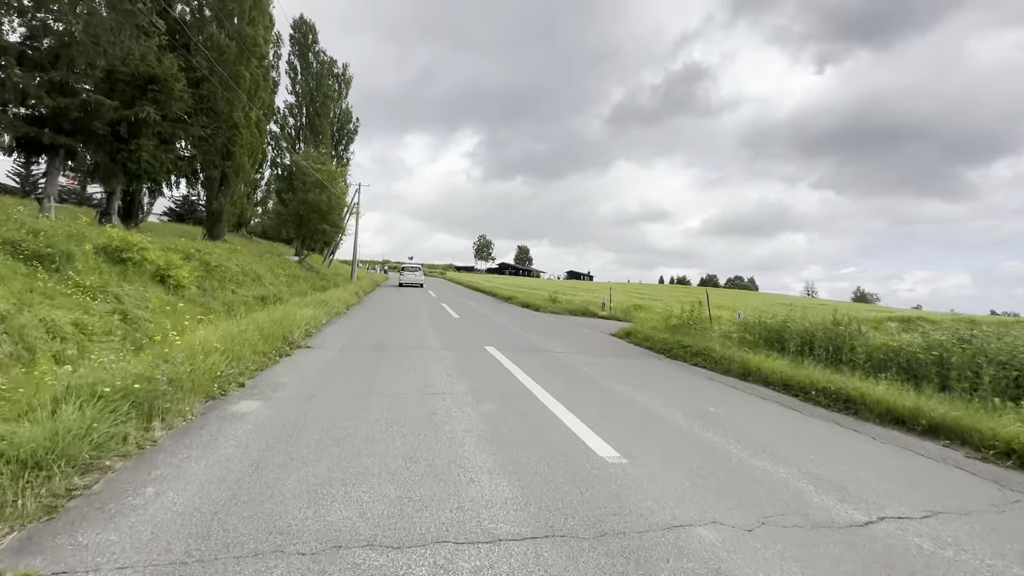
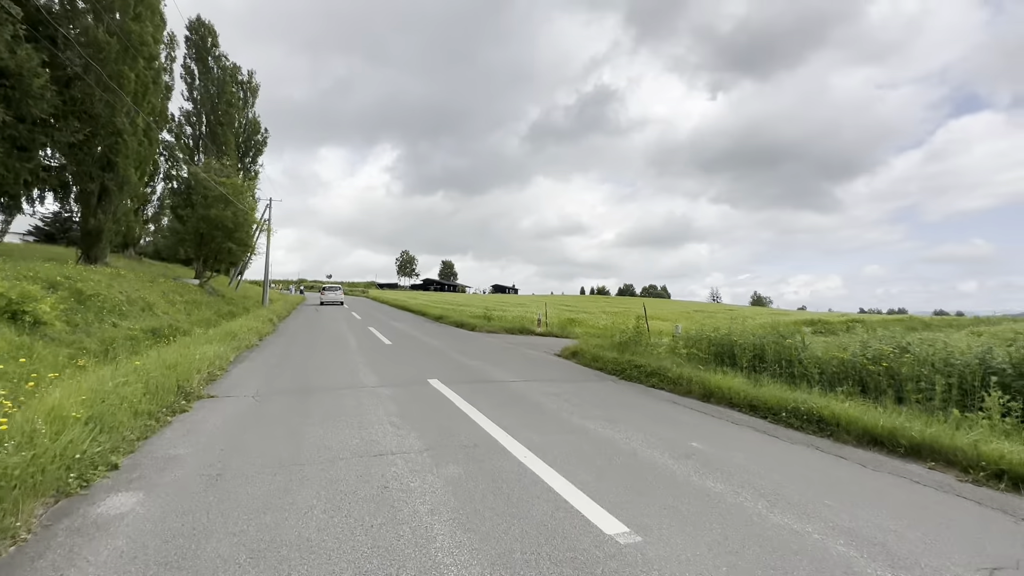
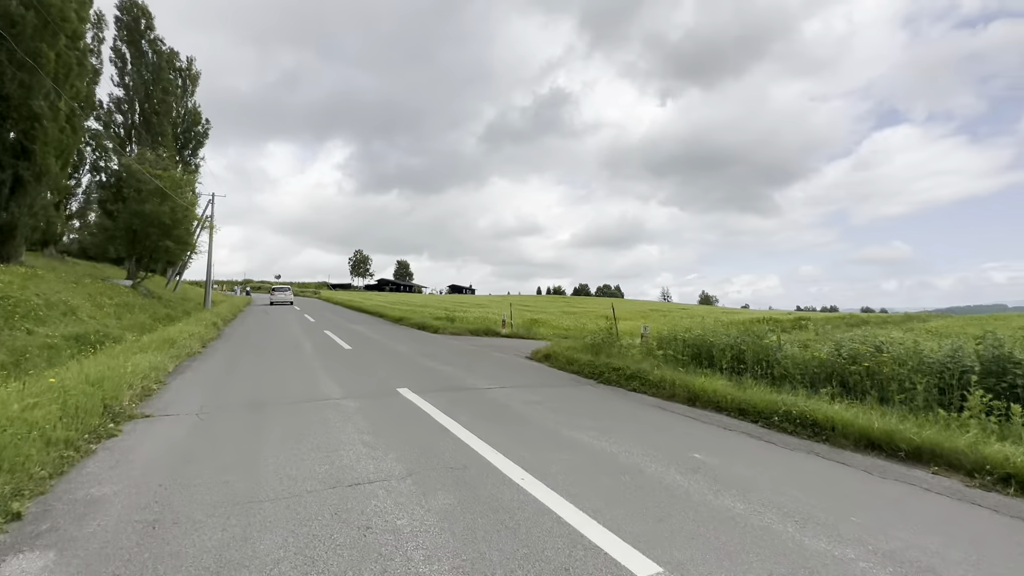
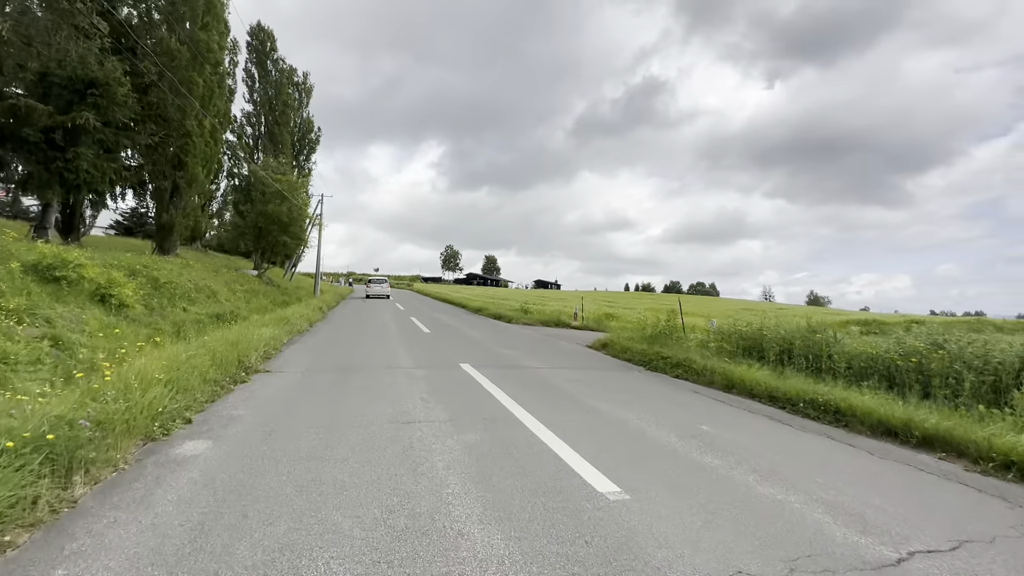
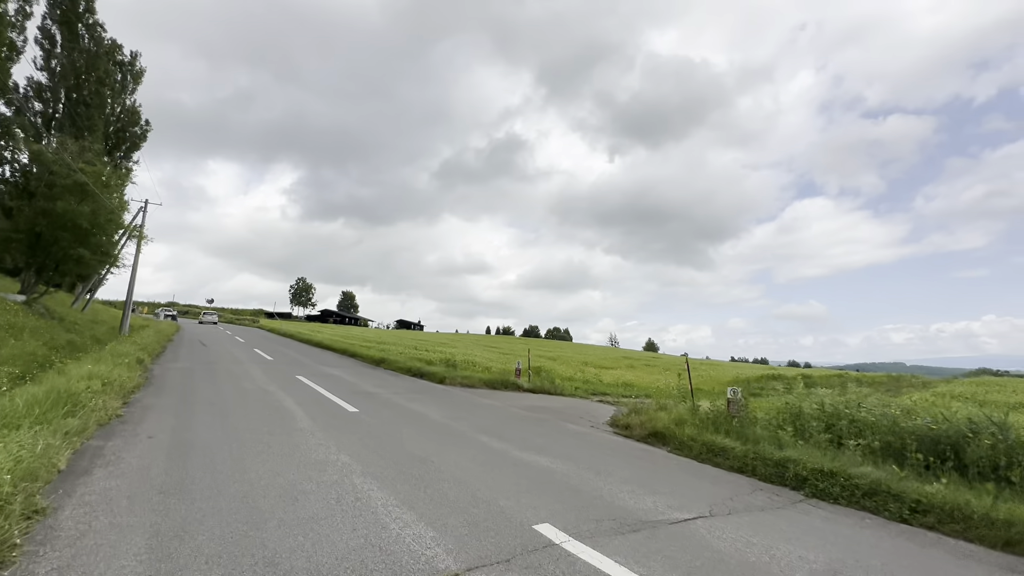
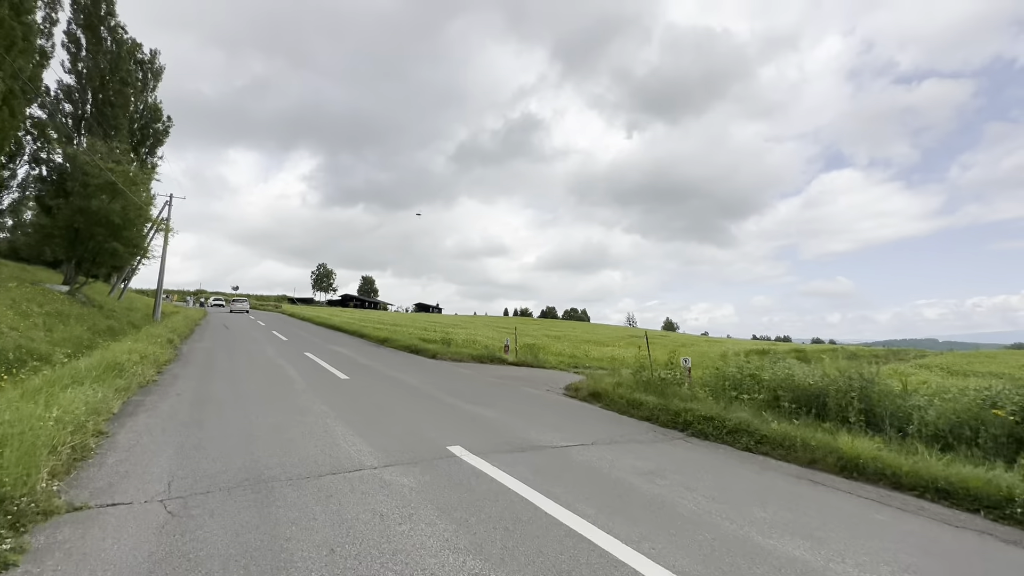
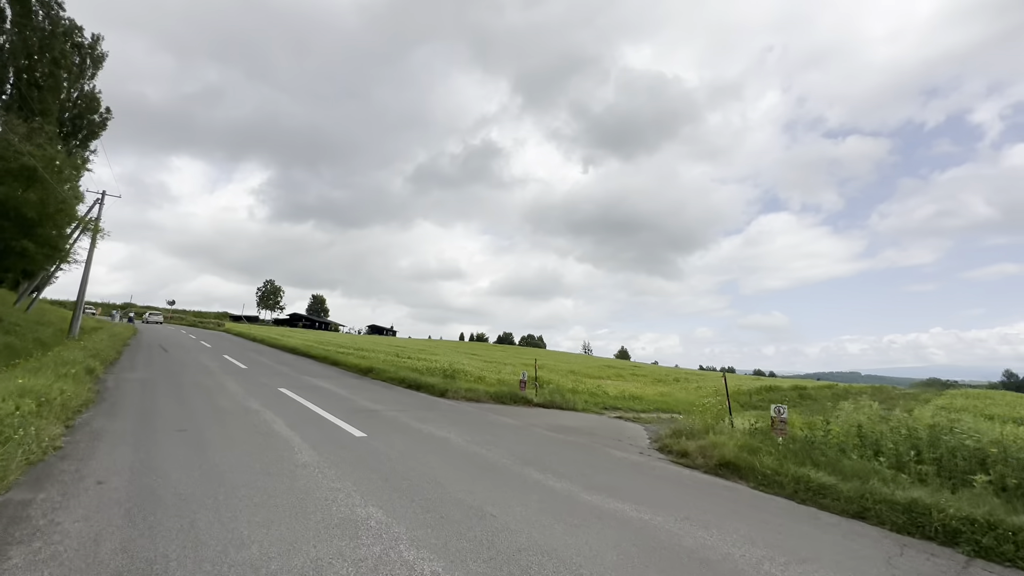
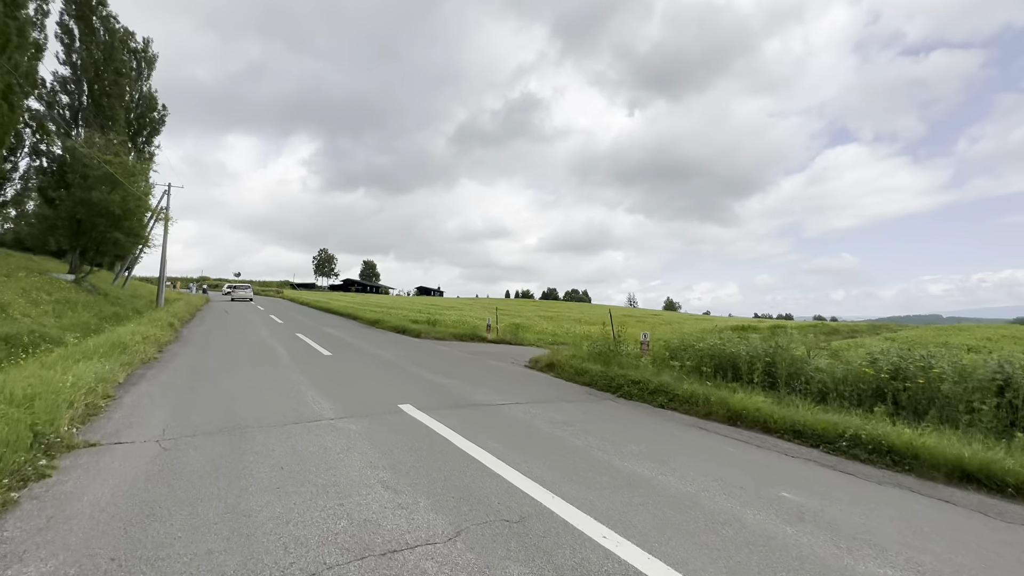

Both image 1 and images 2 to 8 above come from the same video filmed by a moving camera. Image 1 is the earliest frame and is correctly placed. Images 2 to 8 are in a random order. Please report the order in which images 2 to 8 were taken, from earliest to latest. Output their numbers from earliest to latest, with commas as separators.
4, 2, 3, 8, 6, 5, 7
